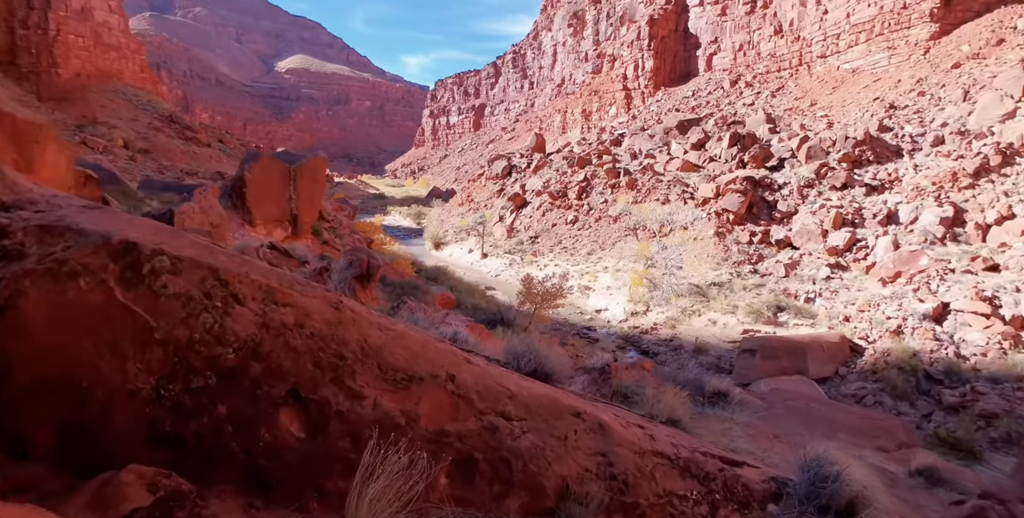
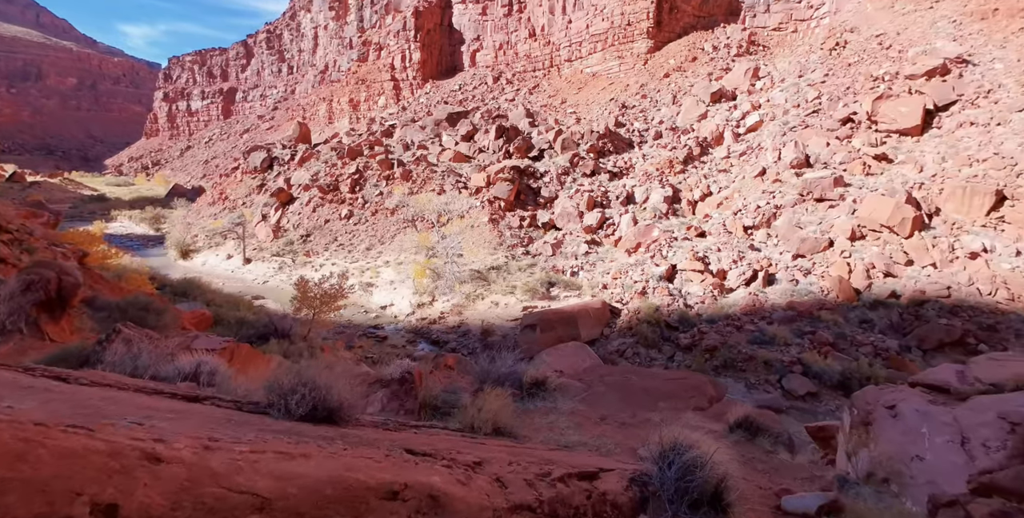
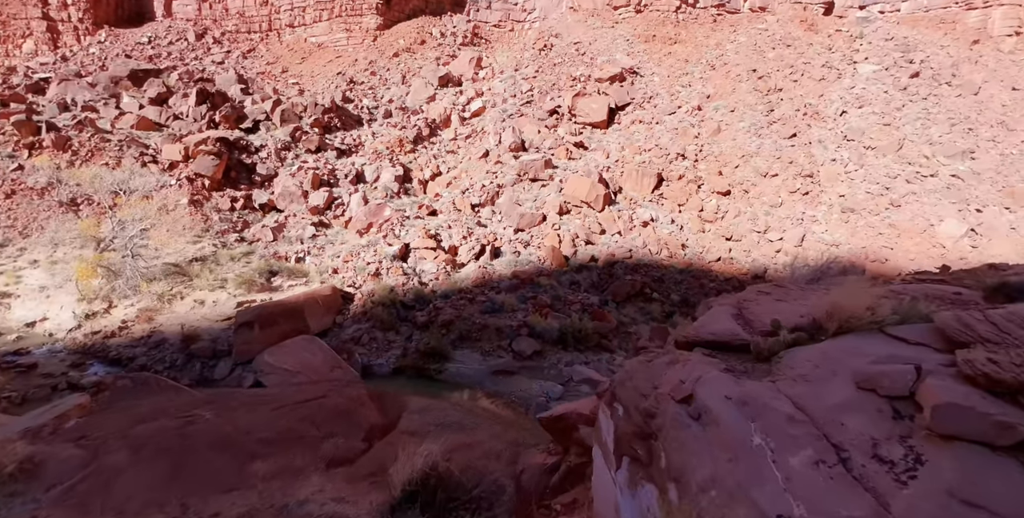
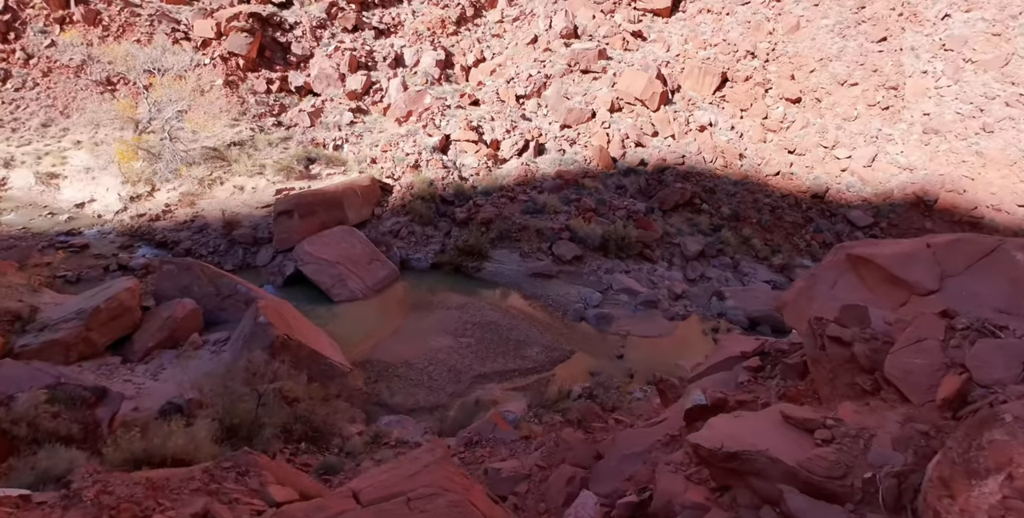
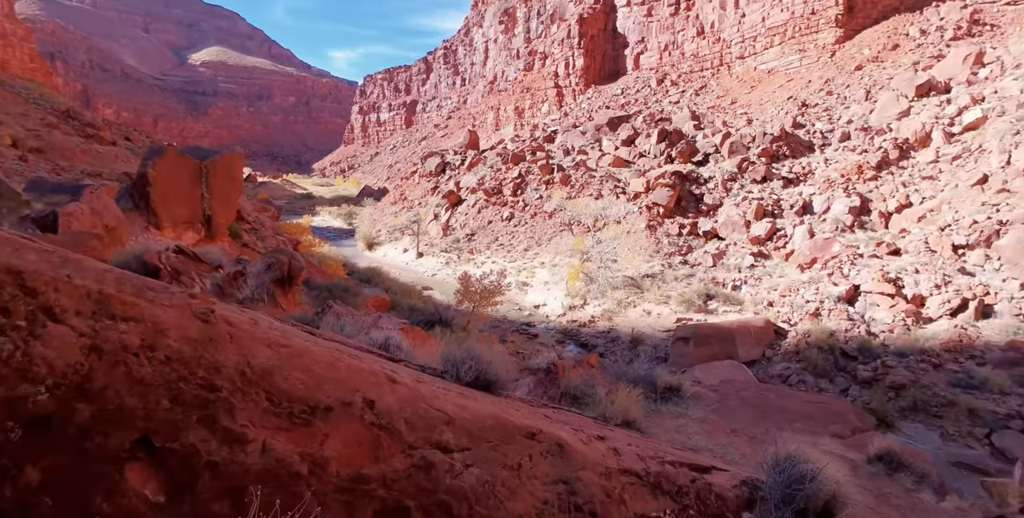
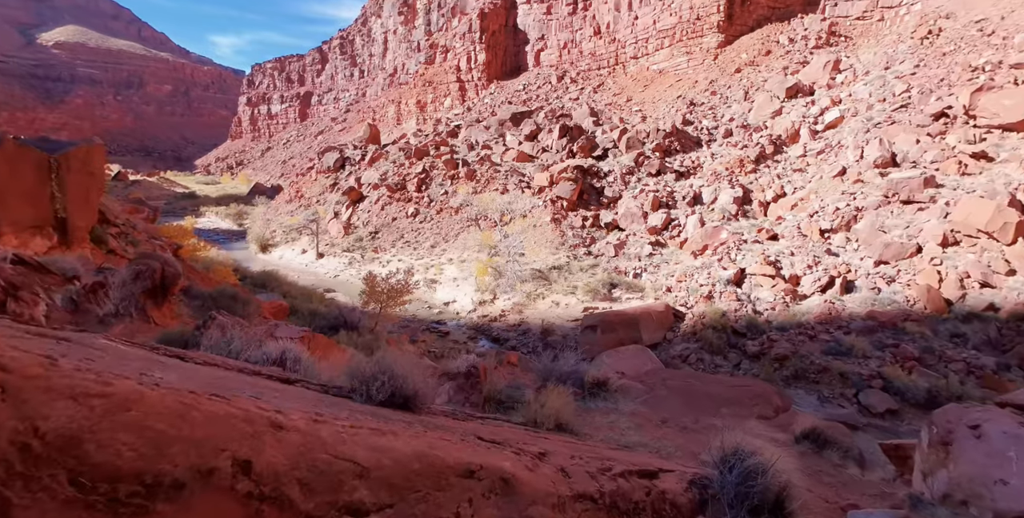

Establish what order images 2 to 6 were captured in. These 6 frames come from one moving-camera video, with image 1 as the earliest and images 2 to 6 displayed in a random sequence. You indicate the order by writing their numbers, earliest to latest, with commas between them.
5, 6, 2, 3, 4
